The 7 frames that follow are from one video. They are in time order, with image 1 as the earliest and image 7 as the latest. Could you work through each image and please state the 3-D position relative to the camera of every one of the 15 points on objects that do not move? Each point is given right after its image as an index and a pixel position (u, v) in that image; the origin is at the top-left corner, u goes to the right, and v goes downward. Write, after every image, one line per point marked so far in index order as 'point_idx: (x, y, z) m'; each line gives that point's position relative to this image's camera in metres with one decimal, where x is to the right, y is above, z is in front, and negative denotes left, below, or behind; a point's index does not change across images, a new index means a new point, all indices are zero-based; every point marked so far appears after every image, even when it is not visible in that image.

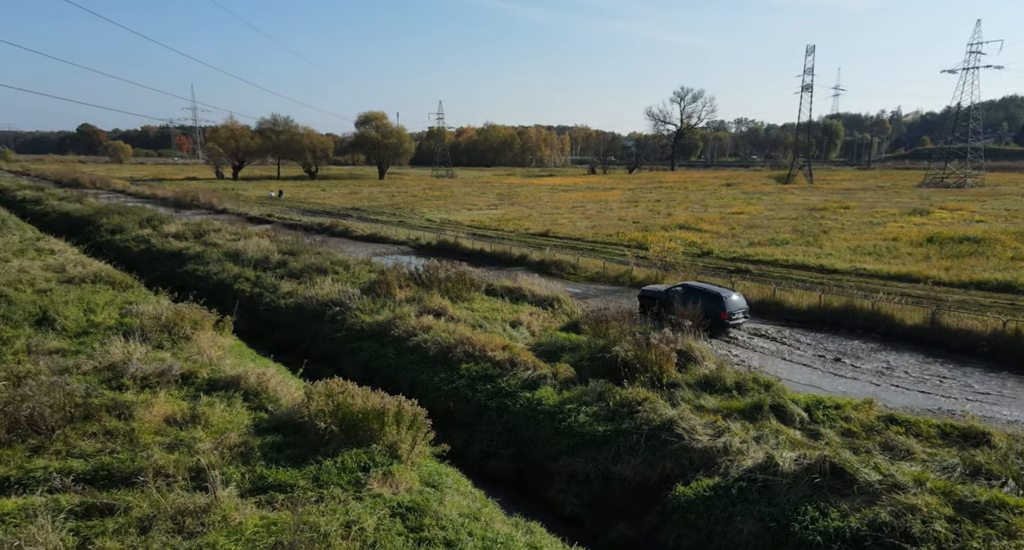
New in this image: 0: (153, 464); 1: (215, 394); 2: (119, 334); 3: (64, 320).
0: (-5.3, -2.8, +9.3) m
1: (-5.8, -2.3, +12.2) m
2: (-9.7, -1.4, +15.6) m
3: (-11.9, -1.2, +16.7) m
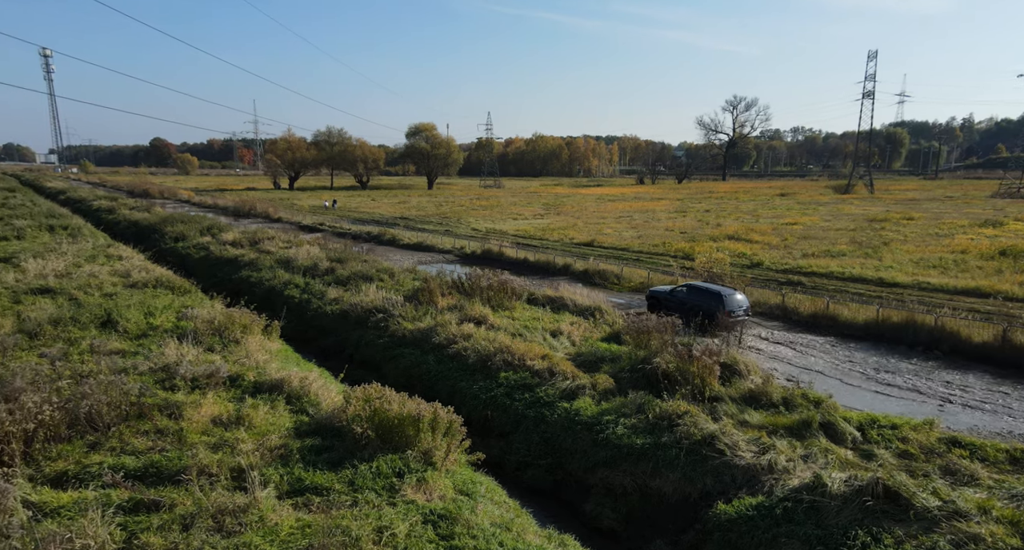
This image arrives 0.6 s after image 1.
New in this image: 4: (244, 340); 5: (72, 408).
0: (-4.8, -2.9, +9.6) m
1: (-5.0, -2.4, +12.5) m
2: (-8.7, -1.6, +16.2) m
3: (-10.8, -1.3, +17.5) m
4: (-6.8, -1.6, +15.9) m
5: (-7.6, -2.3, +10.8) m
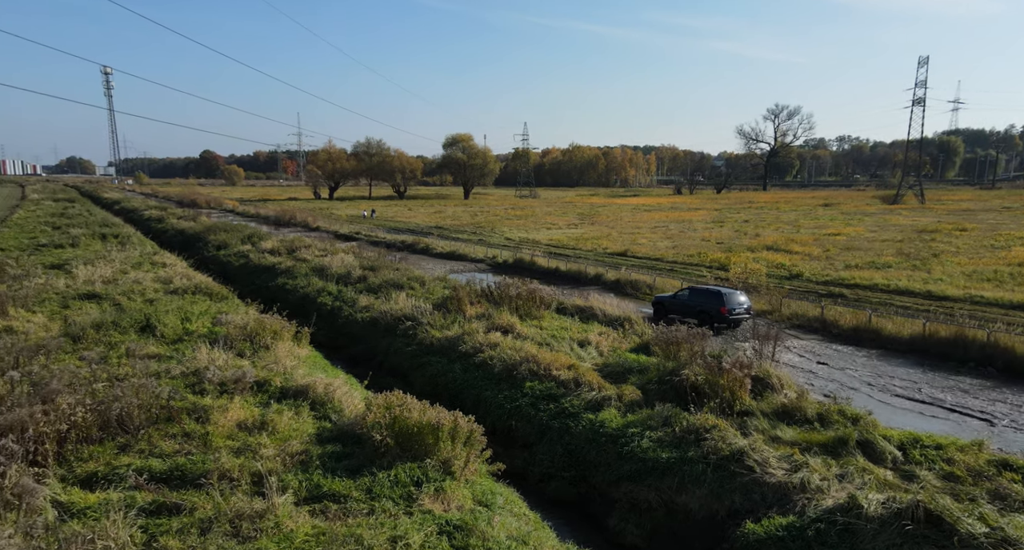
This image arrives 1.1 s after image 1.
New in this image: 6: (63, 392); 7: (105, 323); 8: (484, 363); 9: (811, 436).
0: (-4.5, -3.0, +9.7) m
1: (-4.6, -2.6, +12.6) m
2: (-8.0, -1.7, +16.5) m
3: (-10.0, -1.5, +17.9) m
4: (-6.1, -1.8, +16.1) m
5: (-7.2, -2.4, +11.0) m
6: (-8.0, -2.1, +11.1) m
7: (-11.7, -1.4, +18.1) m
8: (-0.8, -2.4, +17.0) m
9: (+5.6, -3.0, +11.7) m
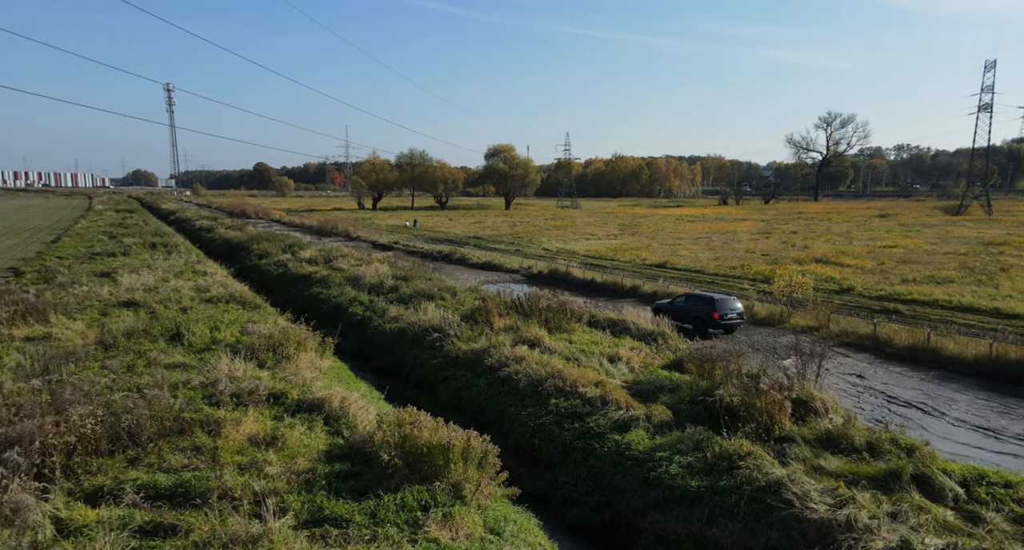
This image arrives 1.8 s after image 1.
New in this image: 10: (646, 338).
0: (-4.3, -3.1, +9.3) m
1: (-4.2, -2.8, +12.3) m
2: (-7.3, -2.0, +16.4) m
3: (-9.2, -1.7, +18.0) m
4: (-5.5, -2.1, +15.9) m
5: (-6.9, -2.5, +10.9) m
6: (-7.7, -2.2, +11.0) m
7: (-10.9, -1.6, +18.2) m
8: (-0.1, -2.7, +16.4) m
9: (+5.9, -3.3, +10.7) m
10: (+4.2, -2.0, +19.5) m
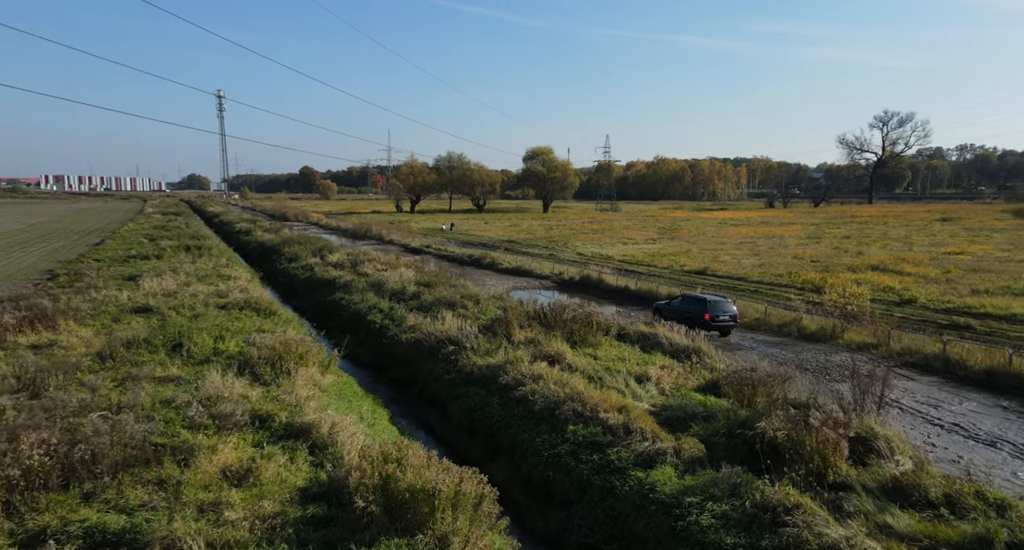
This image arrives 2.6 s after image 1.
0: (-4.4, -3.3, +8.1) m
1: (-4.0, -2.9, +11.0) m
2: (-6.9, -2.2, +15.4) m
3: (-8.7, -1.9, +17.0) m
4: (-5.1, -2.3, +14.7) m
5: (-6.8, -2.7, +9.8) m
6: (-7.6, -2.4, +10.0) m
7: (-10.4, -1.8, +17.4) m
8: (+0.3, -2.9, +14.8) m
9: (+5.9, -3.5, +8.8) m
10: (+4.8, -2.2, +17.6) m
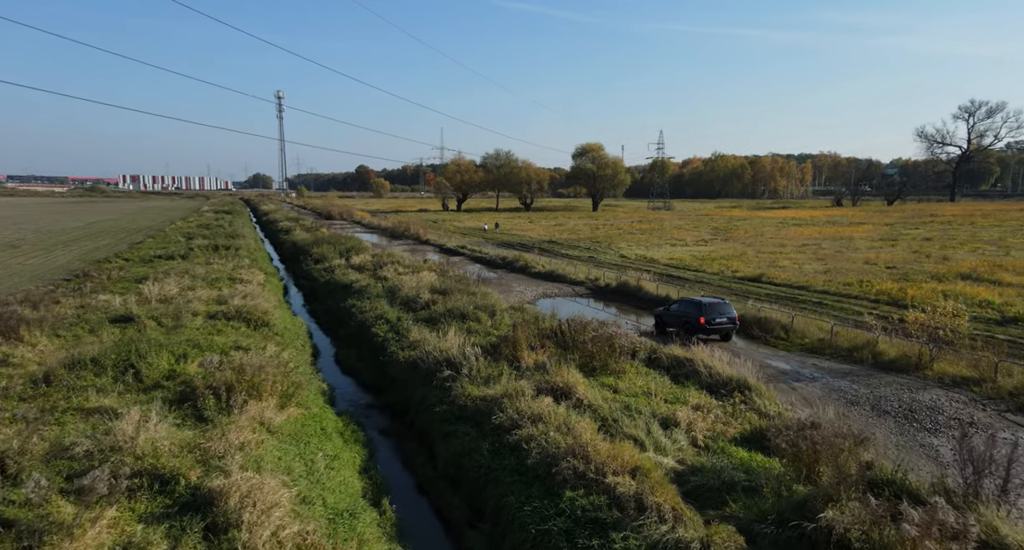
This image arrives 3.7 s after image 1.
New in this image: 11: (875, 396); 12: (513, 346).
0: (-5.1, -3.6, +5.5) m
1: (-4.5, -3.2, +8.4) m
2: (-7.0, -2.4, +13.0) m
3: (-8.6, -2.2, +14.8) m
4: (-5.2, -2.5, +12.2) m
5: (-7.4, -3.0, +7.4) m
6: (-8.1, -2.7, +7.7) m
7: (-10.3, -2.0, +15.3) m
8: (+0.1, -3.3, +11.8) m
9: (+5.2, -3.9, +5.3) m
10: (+4.8, -2.6, +14.3) m
11: (+8.6, -2.8, +14.8) m
12: (0.0, -1.9, +16.4) m
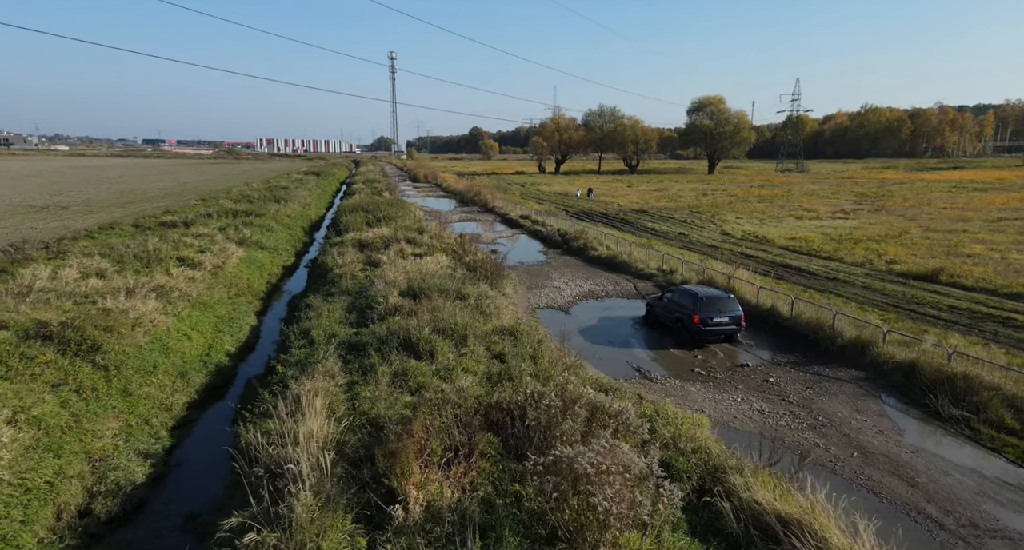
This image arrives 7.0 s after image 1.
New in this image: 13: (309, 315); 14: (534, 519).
0: (-8.6, -4.4, -2.1) m
1: (-7.5, -3.9, +0.6) m
2: (-9.0, -2.8, +5.5) m
3: (-10.3, -2.4, +7.5) m
4: (-7.5, -3.0, +4.4) m
5: (-10.5, -3.6, +0.1) m
6: (-11.1, -3.3, +0.5) m
7: (-11.8, -2.2, +8.3) m
8: (-2.2, -3.9, +3.1) m
9: (+1.5, -5.1, -4.2) m
10: (+2.8, -3.2, +4.5) m
11: (+6.6, -3.6, +4.4) m
12: (-1.5, -2.3, +7.5) m
13: (-5.6, -1.1, +17.0) m
14: (+0.2, -2.4, +6.7) m
